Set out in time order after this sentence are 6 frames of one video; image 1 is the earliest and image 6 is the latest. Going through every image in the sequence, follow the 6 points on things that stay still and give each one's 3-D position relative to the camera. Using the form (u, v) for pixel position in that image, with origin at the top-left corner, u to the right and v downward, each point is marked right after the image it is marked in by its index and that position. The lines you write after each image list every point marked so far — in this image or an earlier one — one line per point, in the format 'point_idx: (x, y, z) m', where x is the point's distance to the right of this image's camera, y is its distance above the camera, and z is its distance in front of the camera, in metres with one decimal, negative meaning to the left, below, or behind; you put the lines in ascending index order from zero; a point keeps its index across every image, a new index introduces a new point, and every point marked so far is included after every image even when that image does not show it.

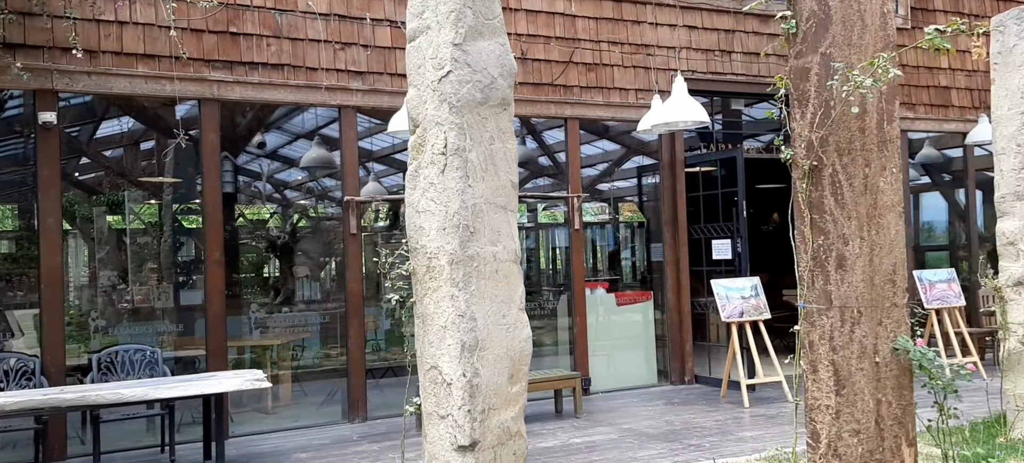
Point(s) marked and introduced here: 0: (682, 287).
0: (+1.6, -0.5, +9.8) m
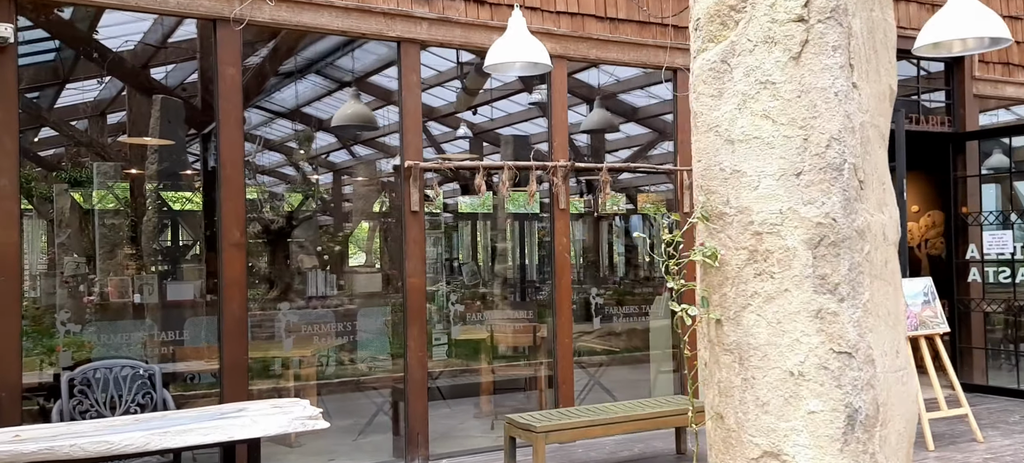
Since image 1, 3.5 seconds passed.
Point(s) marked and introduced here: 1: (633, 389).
0: (+2.2, -0.4, +7.9) m
1: (+0.7, -1.1, +7.6) m
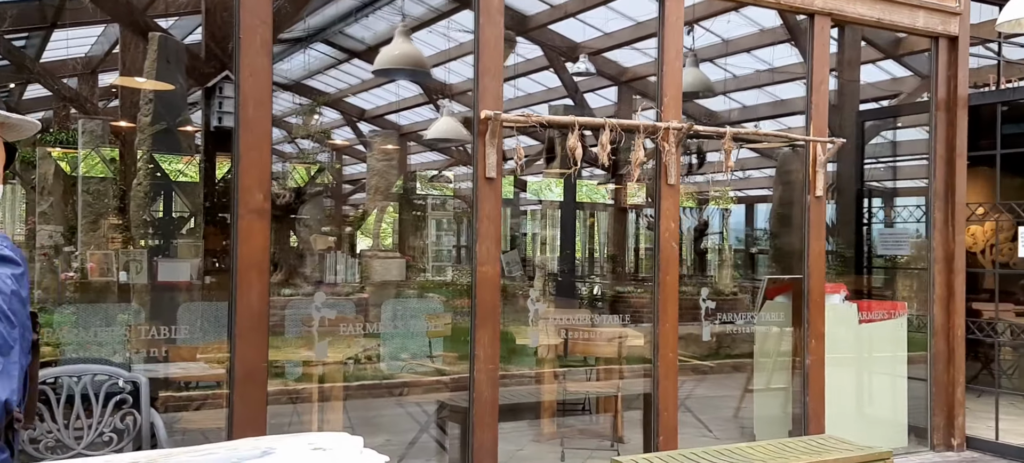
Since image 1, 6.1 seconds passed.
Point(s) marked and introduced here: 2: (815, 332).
0: (+2.6, -0.4, +6.4) m
1: (+1.1, -1.0, +6.1) m
2: (+1.7, -0.6, +6.1) m
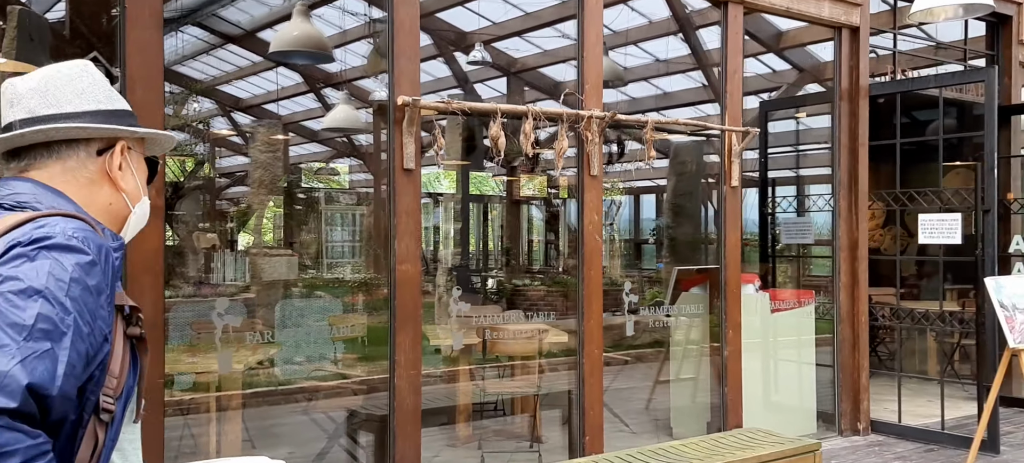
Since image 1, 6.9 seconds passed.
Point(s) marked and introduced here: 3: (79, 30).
0: (+2.1, -0.3, +6.5) m
1: (+0.6, -1.0, +6.0) m
2: (+1.2, -0.5, +6.1) m
3: (-1.6, +0.9, +4.3) m
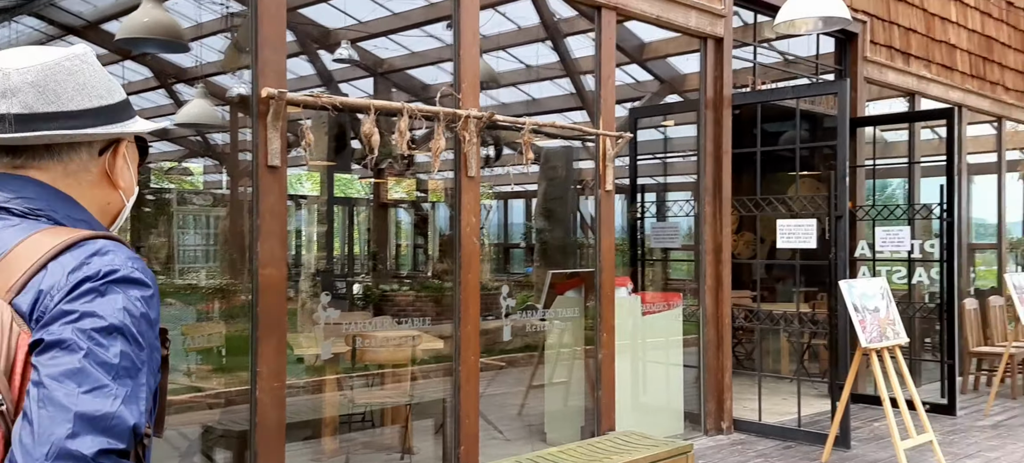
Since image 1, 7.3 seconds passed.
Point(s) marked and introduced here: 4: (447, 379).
0: (+1.3, -0.3, +6.7) m
1: (-0.1, -1.0, +6.0) m
2: (+0.5, -0.5, +6.2) m
3: (-2.0, +0.9, +4.0) m
4: (-0.4, -0.8, +5.6) m
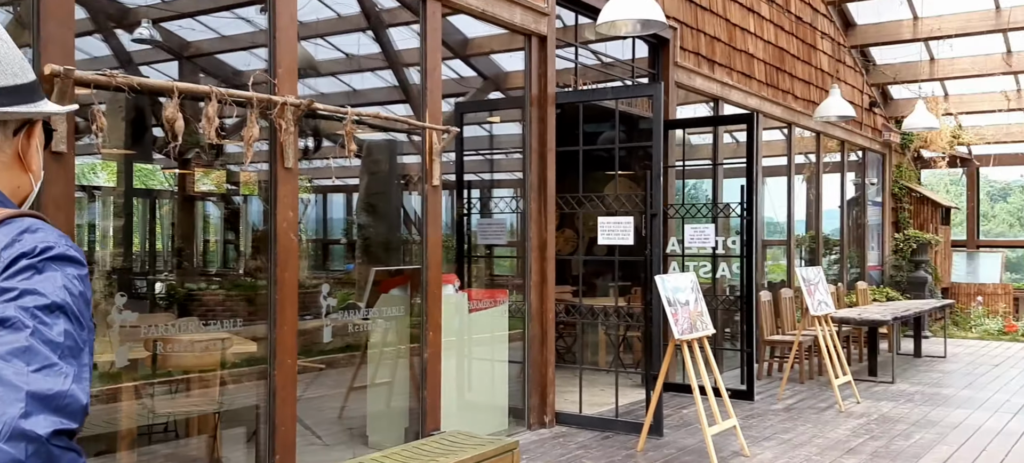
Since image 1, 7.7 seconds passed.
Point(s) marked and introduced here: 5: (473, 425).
0: (+0.2, -0.3, +6.7) m
1: (-1.0, -0.9, +5.7) m
2: (-0.5, -0.5, +6.1) m
3: (-2.3, +0.9, +3.3) m
4: (-1.2, -0.7, +5.2) m
5: (-0.3, -1.2, +6.4) m
